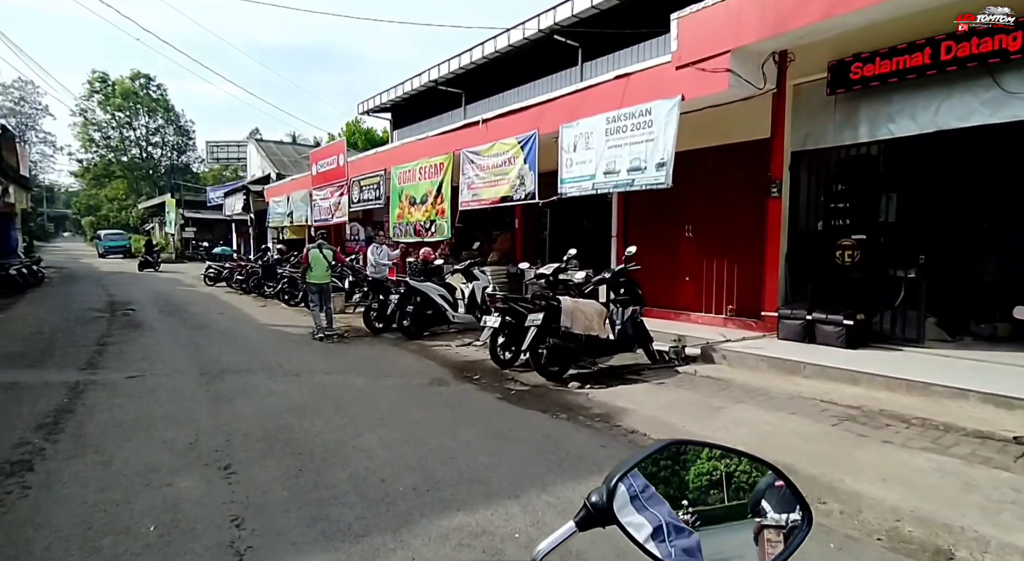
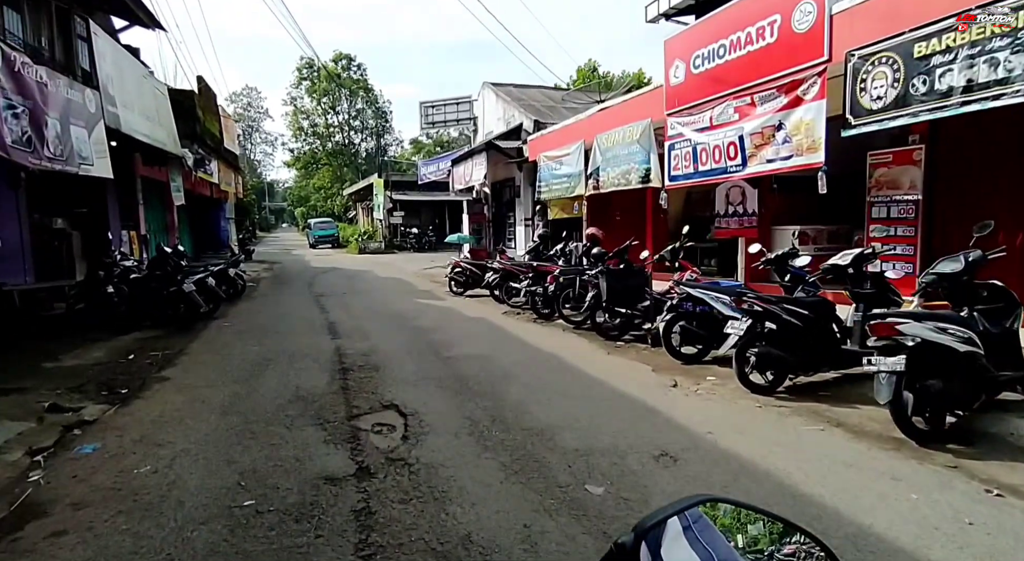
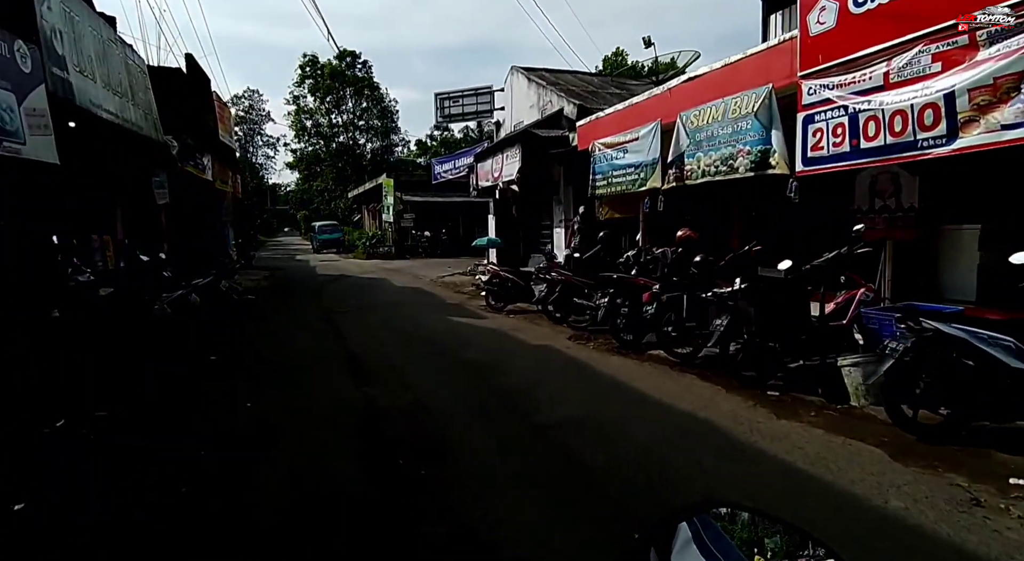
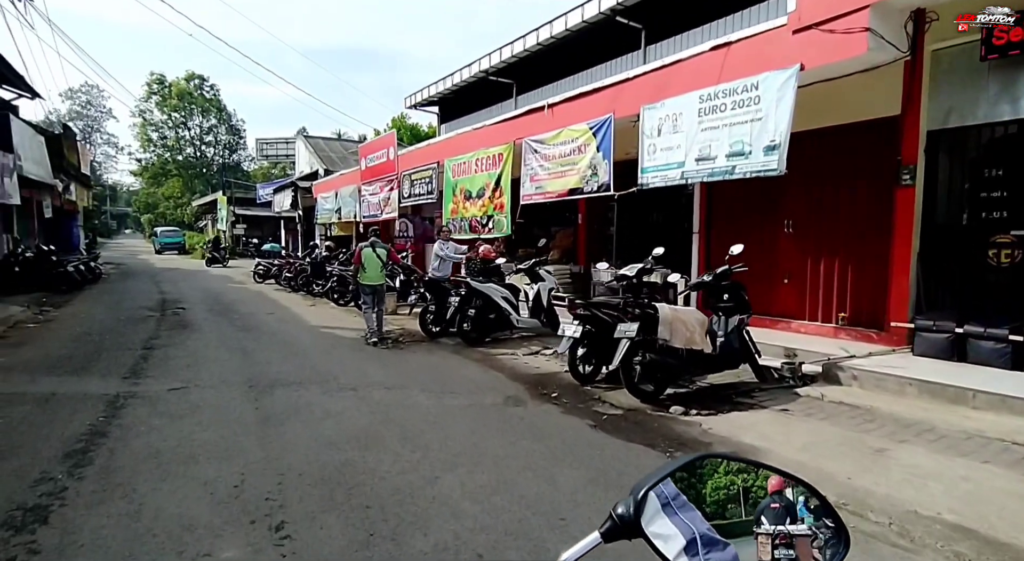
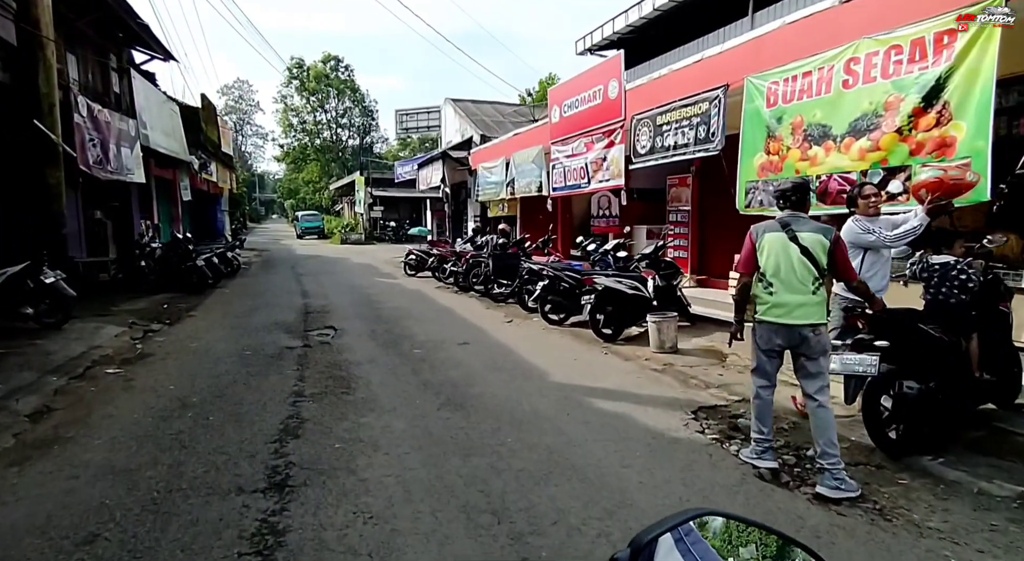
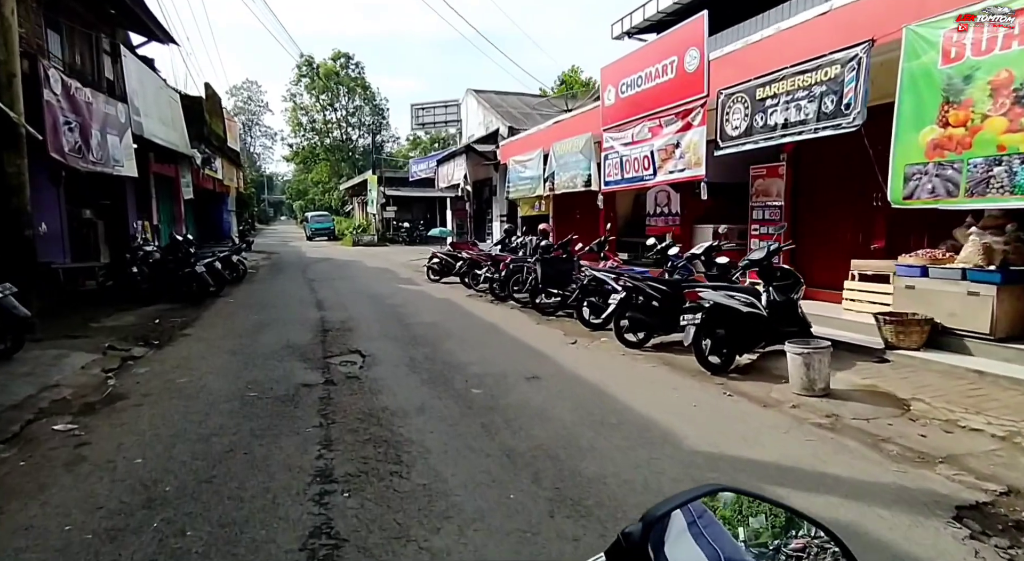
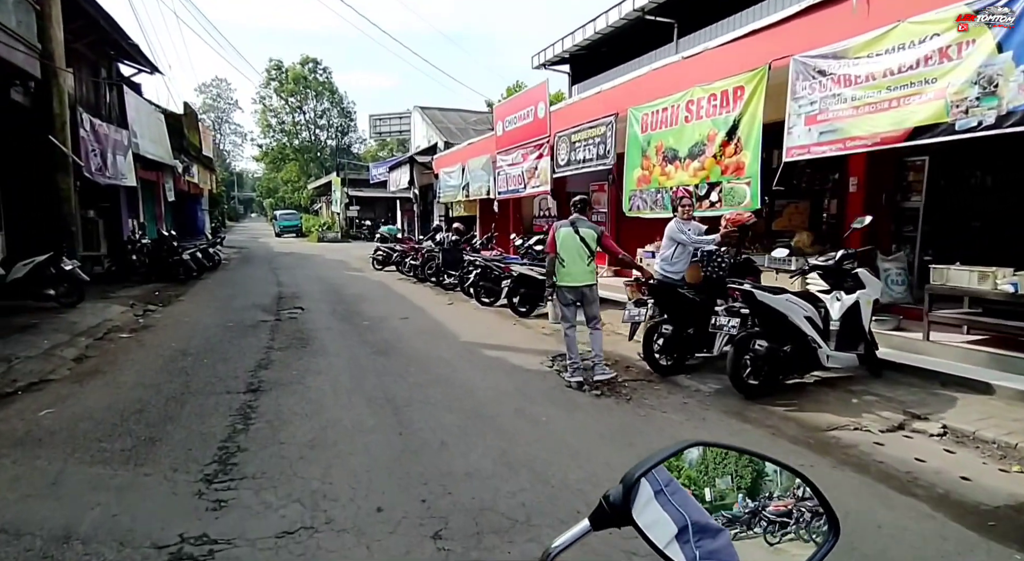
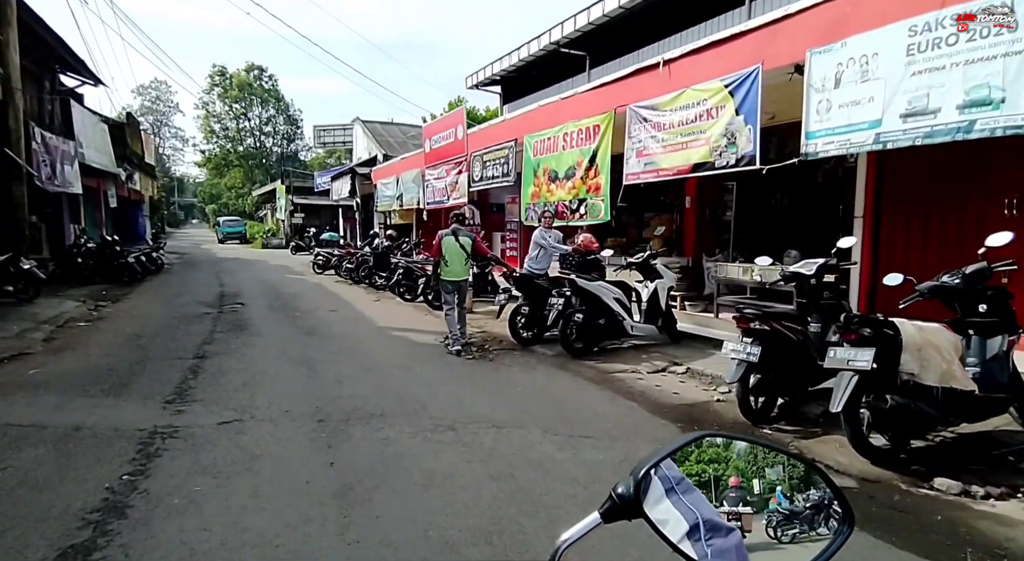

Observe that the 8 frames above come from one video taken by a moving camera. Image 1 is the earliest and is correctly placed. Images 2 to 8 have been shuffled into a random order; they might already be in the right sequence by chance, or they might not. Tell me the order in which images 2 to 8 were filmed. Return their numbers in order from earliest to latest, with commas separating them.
4, 8, 7, 5, 6, 2, 3
